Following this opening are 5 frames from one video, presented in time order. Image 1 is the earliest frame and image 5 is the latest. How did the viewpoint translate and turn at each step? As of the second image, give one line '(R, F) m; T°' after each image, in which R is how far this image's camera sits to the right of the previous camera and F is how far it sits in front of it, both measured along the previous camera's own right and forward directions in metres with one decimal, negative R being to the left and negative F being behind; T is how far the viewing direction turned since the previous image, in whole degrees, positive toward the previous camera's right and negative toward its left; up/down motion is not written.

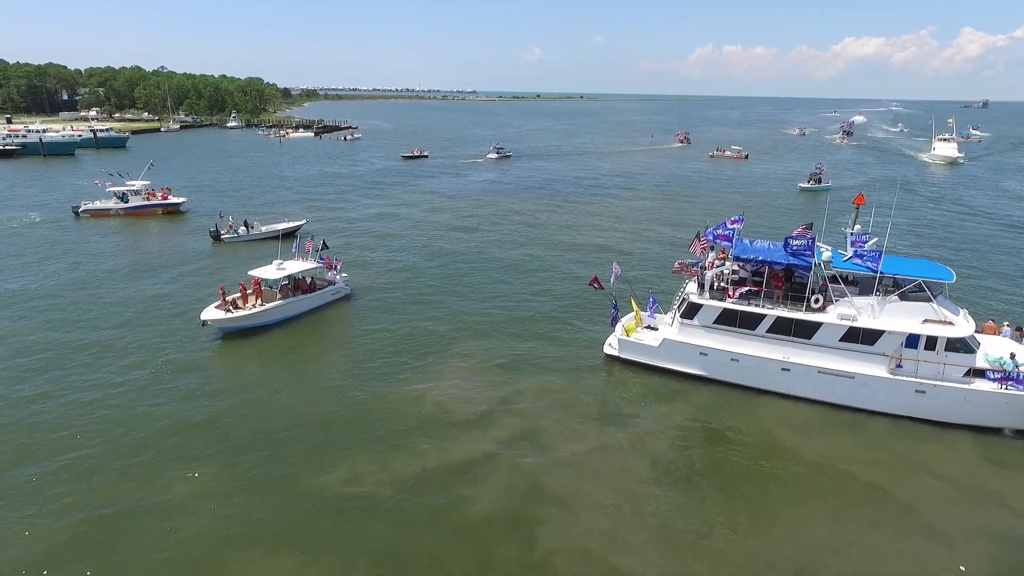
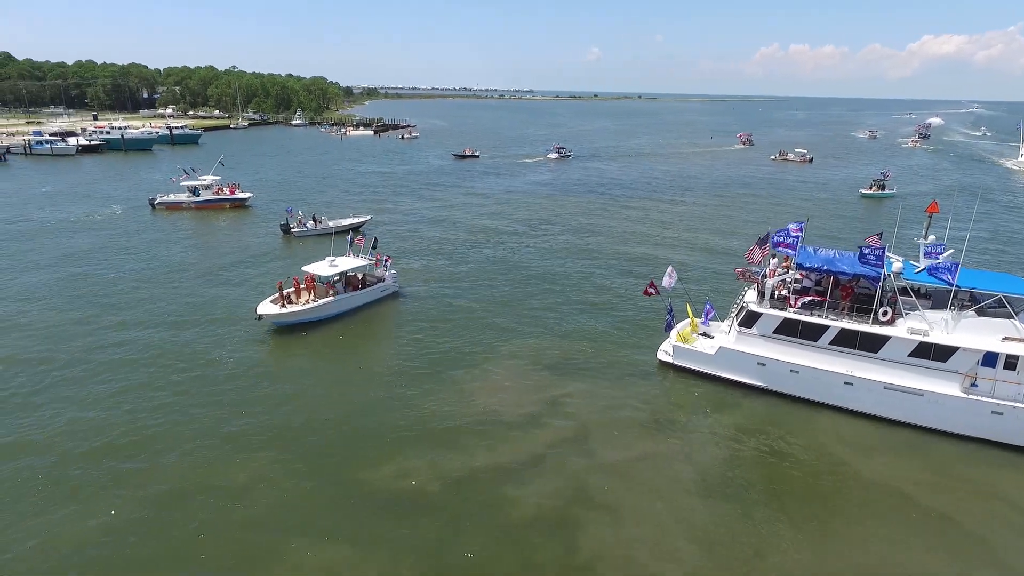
(-0.1, 0.0) m; -5°
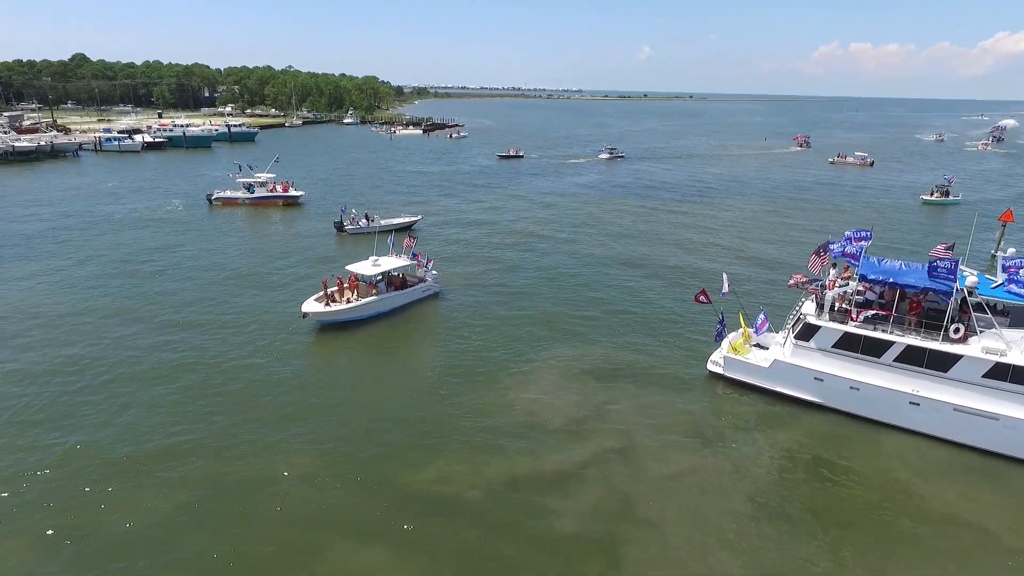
(-0.1, +0.4) m; -4°
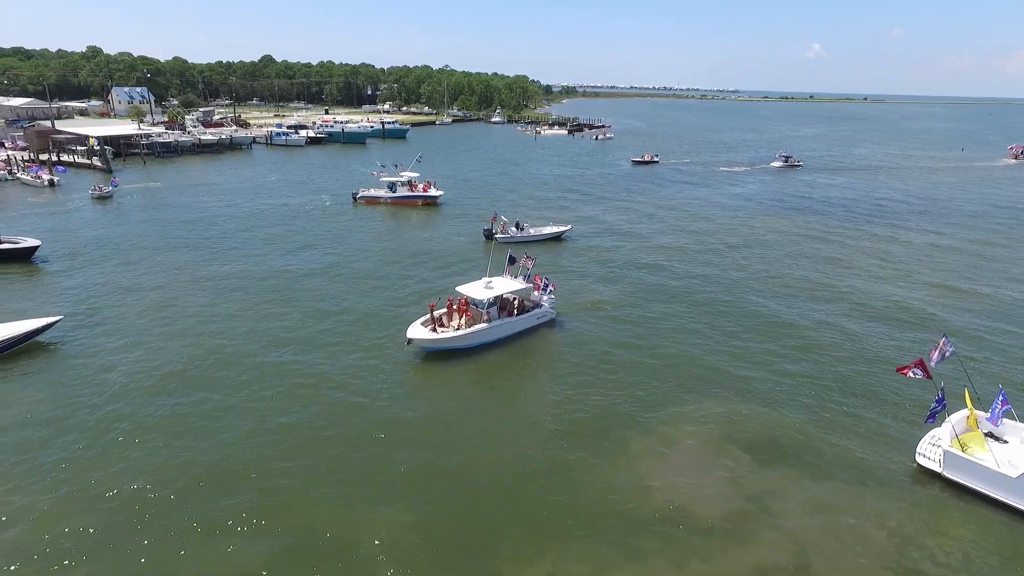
(-0.7, +4.4) m; -13°
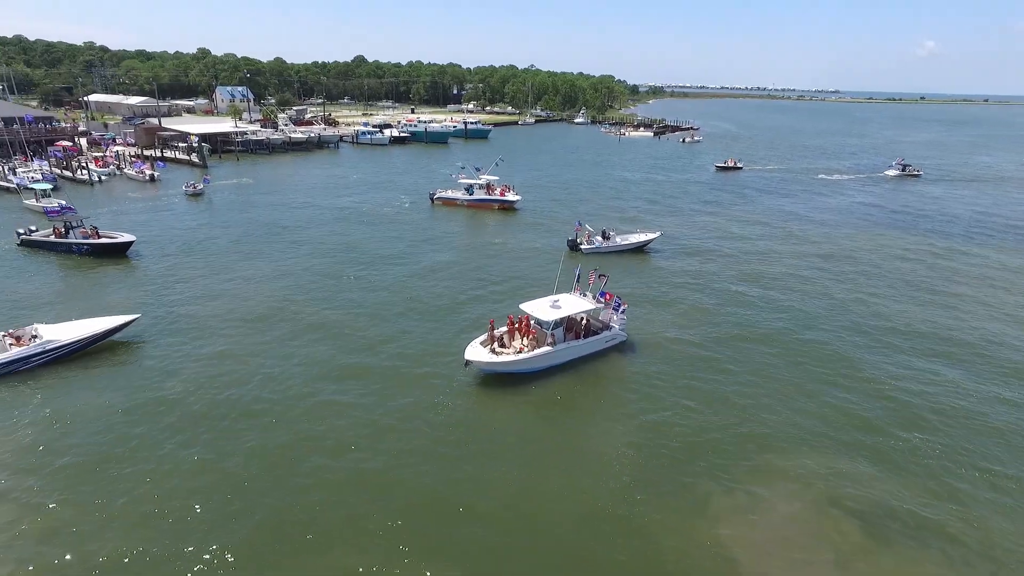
(0.0, +2.4) m; -7°
